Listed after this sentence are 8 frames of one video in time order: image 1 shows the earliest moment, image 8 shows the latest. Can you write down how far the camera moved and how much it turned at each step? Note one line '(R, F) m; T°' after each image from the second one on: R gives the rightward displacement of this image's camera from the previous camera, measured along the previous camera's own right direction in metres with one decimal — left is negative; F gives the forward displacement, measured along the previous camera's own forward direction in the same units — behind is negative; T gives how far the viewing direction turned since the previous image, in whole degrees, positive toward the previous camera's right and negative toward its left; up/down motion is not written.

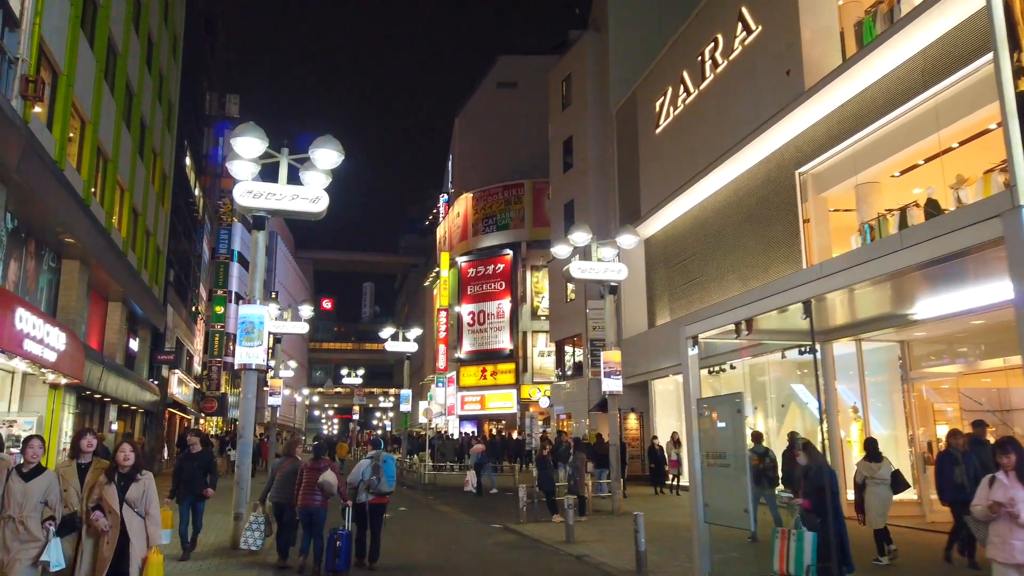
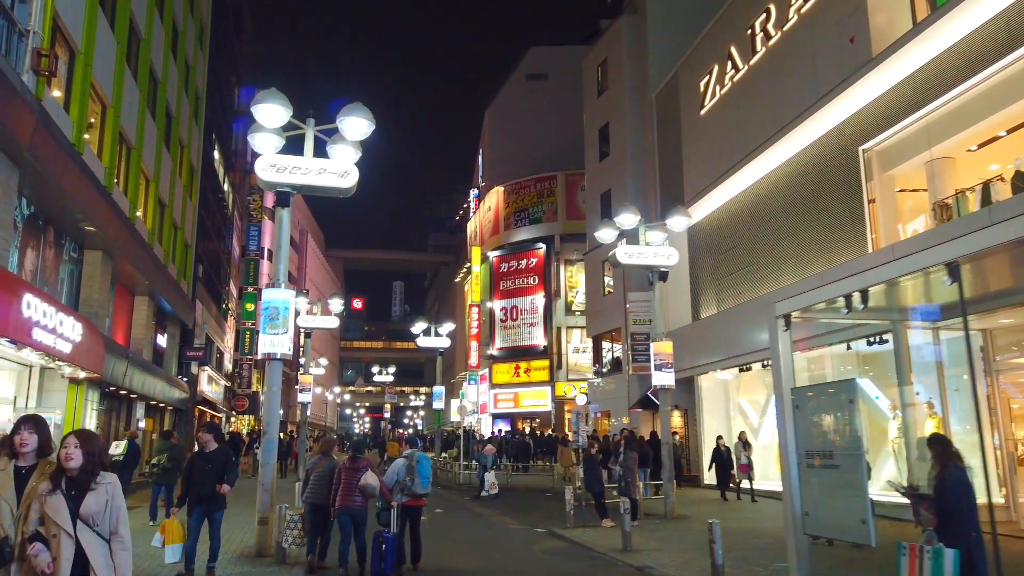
(-0.3, +1.1) m; -2°
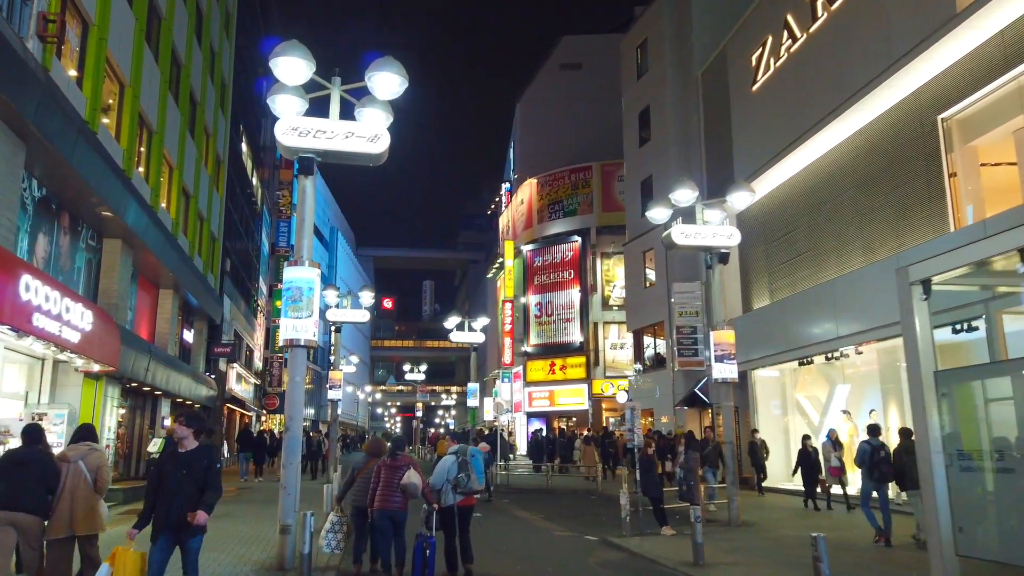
(-0.3, +1.3) m; -2°
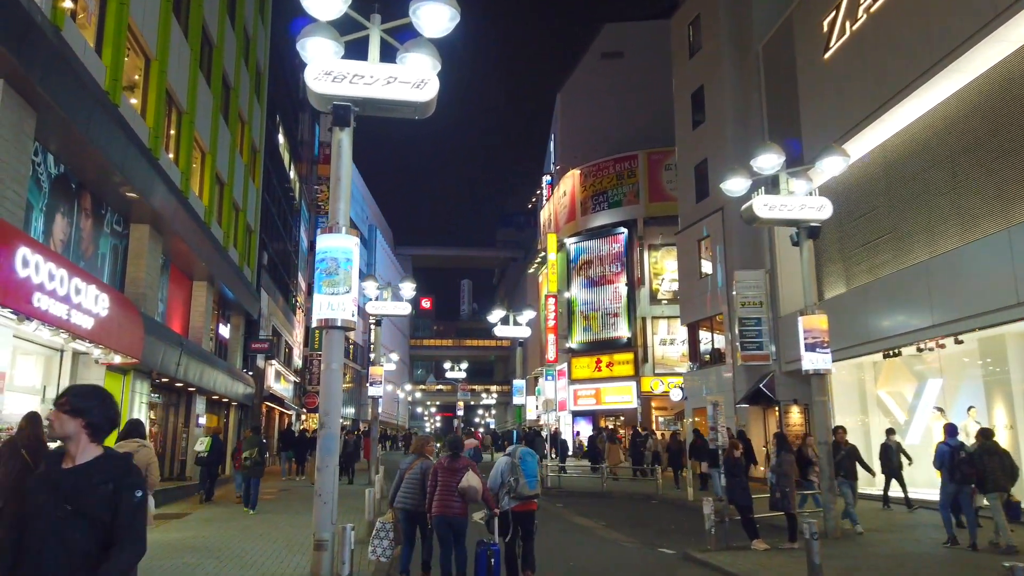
(-0.4, +1.5) m; -3°
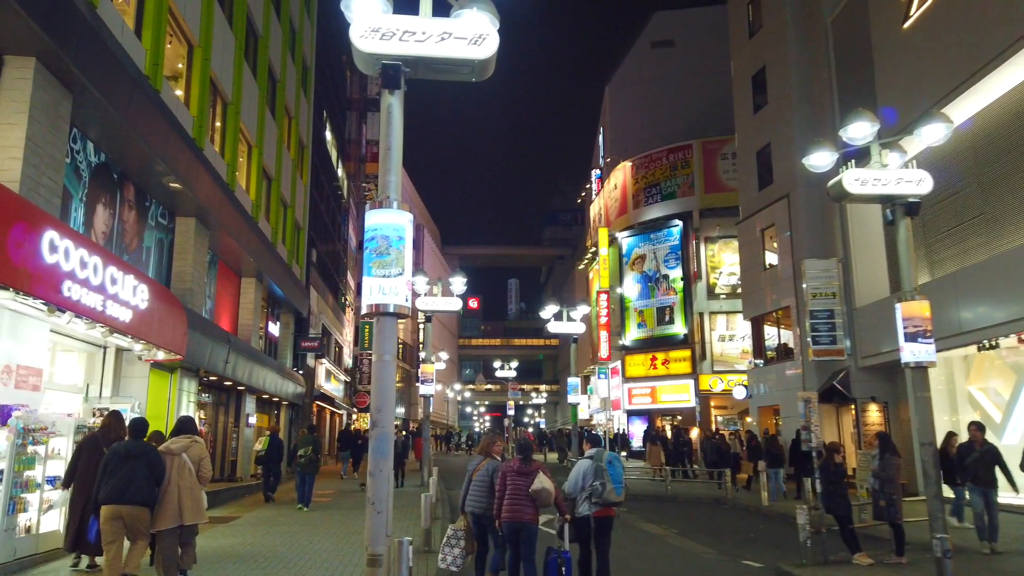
(-0.3, +1.0) m; -4°
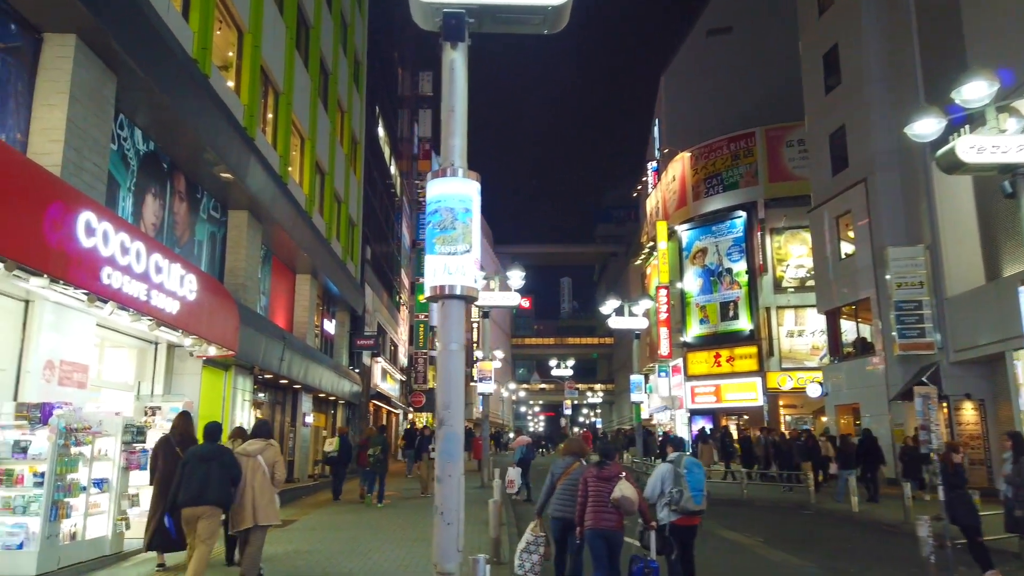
(-0.3, +0.9) m; -4°
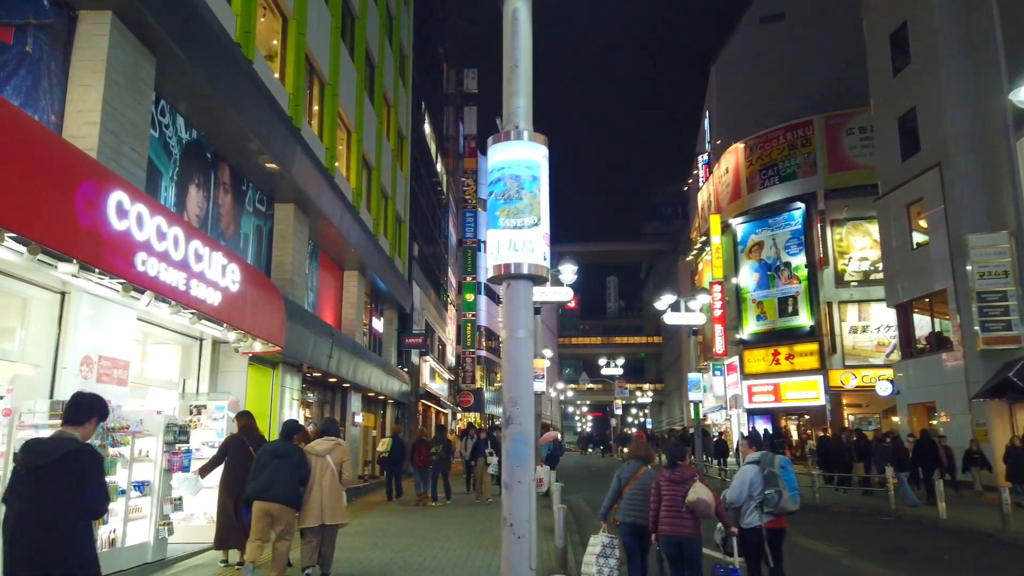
(-0.2, +0.8) m; -3°
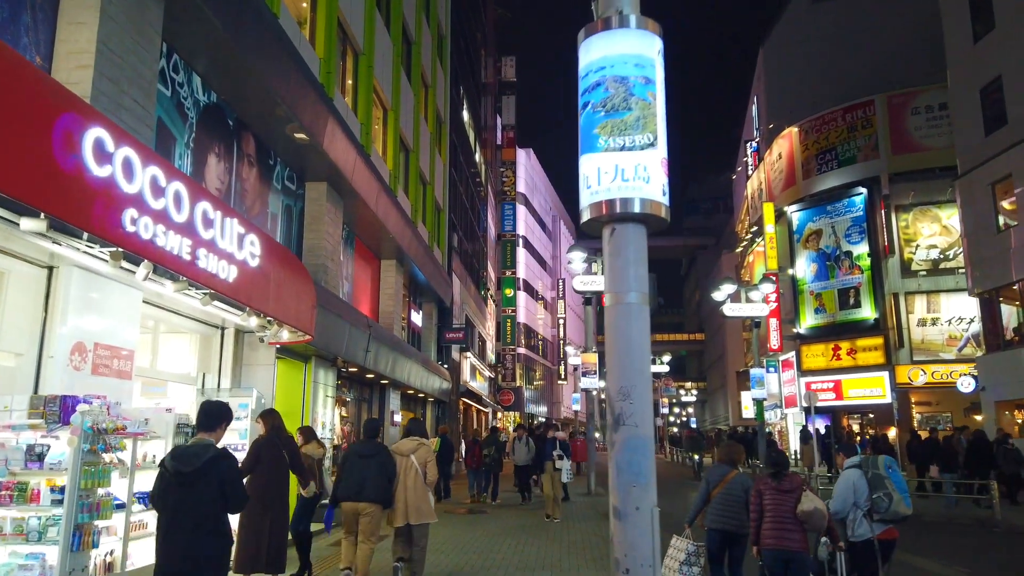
(-0.4, +1.5) m; -3°
